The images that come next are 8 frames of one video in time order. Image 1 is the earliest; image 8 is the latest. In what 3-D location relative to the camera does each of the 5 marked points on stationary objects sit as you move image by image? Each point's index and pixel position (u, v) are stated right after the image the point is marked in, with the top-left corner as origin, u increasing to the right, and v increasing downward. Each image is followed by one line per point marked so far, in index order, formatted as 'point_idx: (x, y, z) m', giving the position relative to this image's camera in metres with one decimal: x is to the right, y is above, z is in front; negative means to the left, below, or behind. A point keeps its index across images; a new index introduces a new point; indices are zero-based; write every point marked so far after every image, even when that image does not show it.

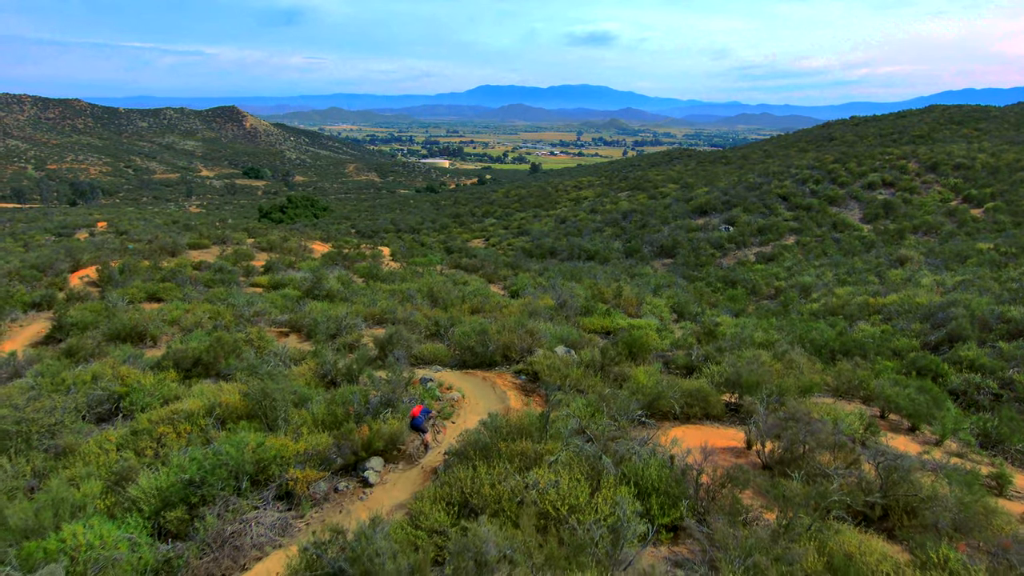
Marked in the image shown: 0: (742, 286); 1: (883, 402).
0: (+6.2, 0.0, +17.3) m
1: (+4.0, -1.2, +7.1) m
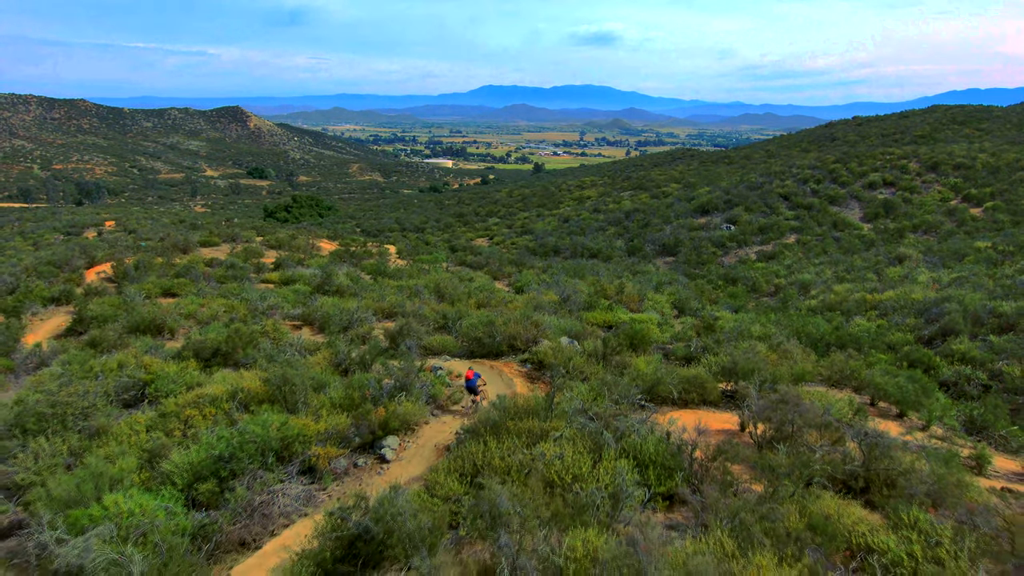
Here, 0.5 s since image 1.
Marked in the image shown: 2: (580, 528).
0: (+6.3, +0.1, +17.7) m
1: (+4.1, -1.1, +7.4) m
2: (+0.3, -1.2, +3.4) m
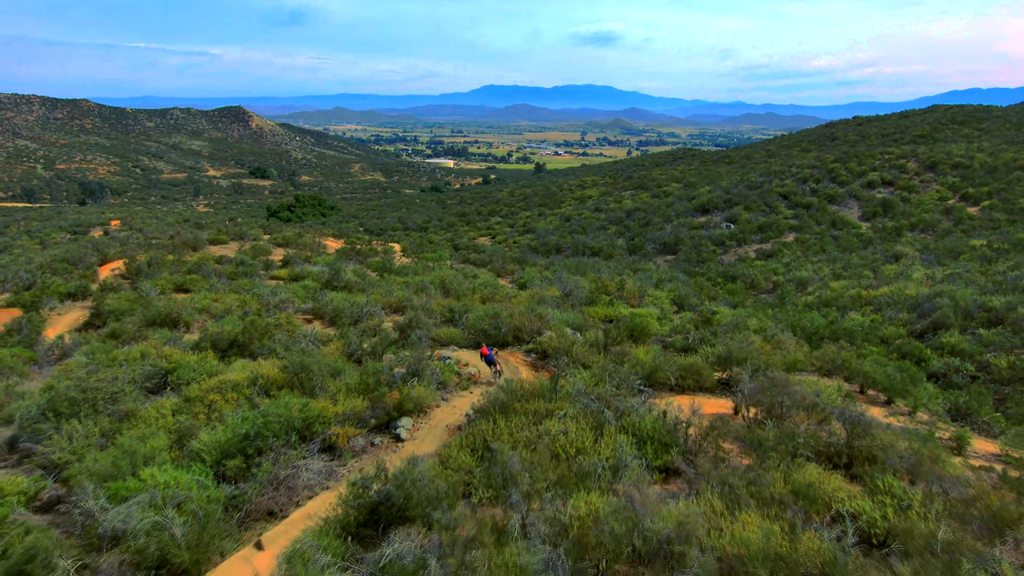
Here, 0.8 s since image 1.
0: (+6.4, +0.2, +18.0) m
1: (+4.2, -1.1, +7.7) m
2: (+0.4, -1.2, +3.8) m
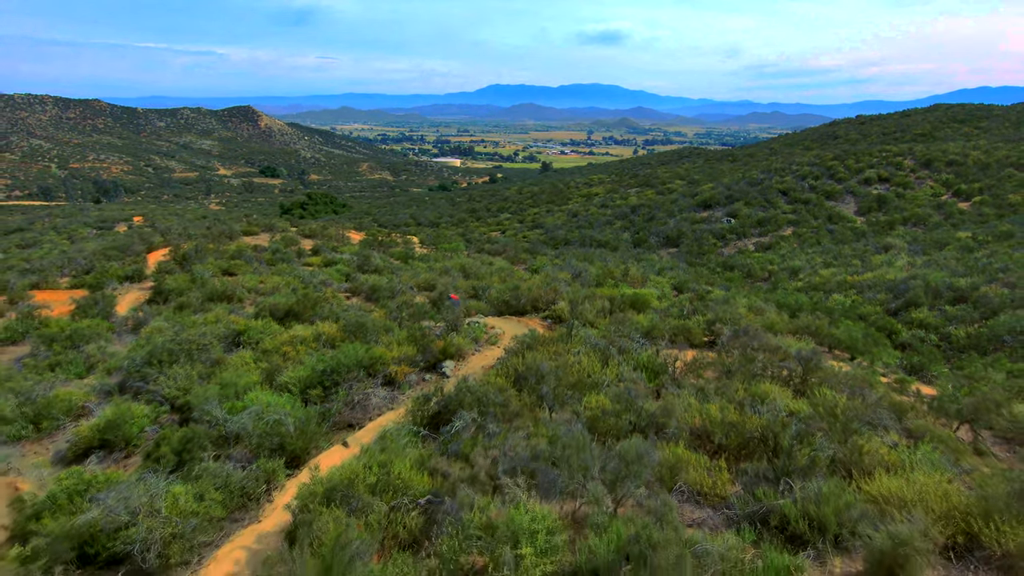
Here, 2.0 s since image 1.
0: (+6.7, +0.5, +19.3) m
1: (+4.4, -0.7, +9.0) m
2: (+0.6, -0.8, +5.1) m
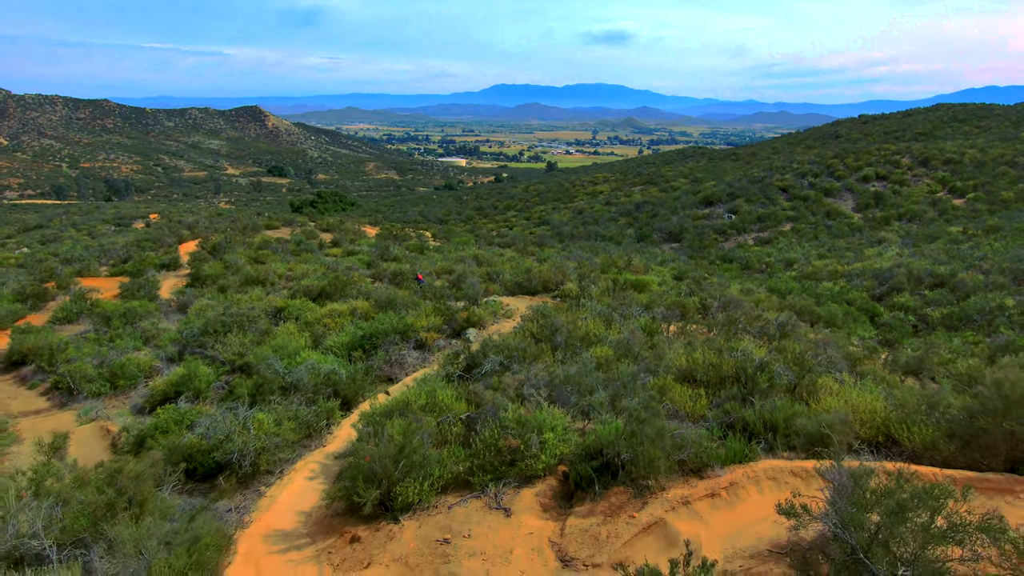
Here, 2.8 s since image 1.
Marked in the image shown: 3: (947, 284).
0: (+7.0, +0.8, +20.2) m
1: (+4.6, -0.4, +10.0) m
2: (+0.8, -0.5, +6.1) m
3: (+8.6, +0.1, +12.9) m
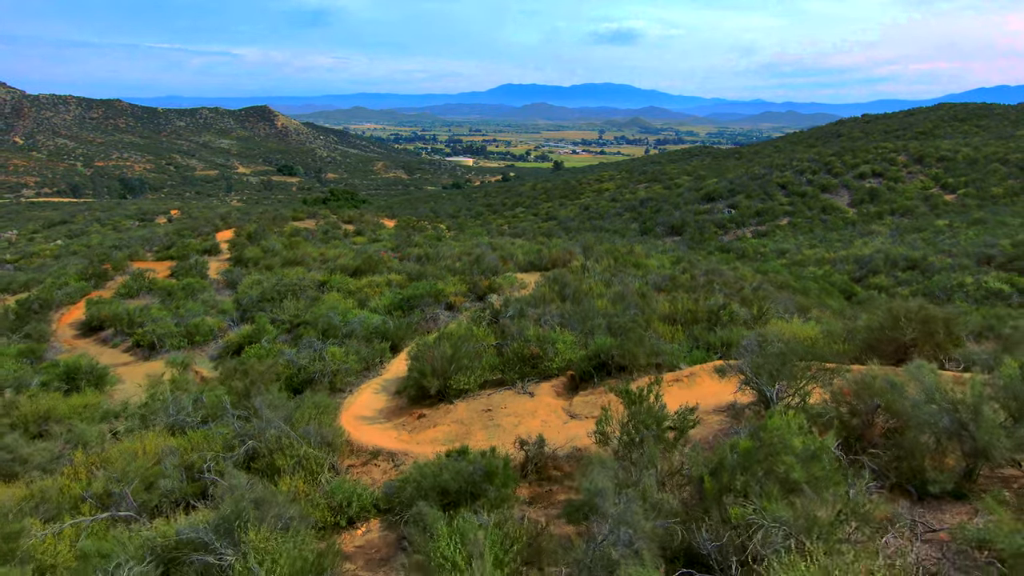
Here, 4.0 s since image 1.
0: (+7.3, +1.2, +21.5) m
1: (+4.9, 0.0, +11.3) m
2: (+1.0, -0.1, +7.5) m
3: (+8.9, +0.5, +14.2) m
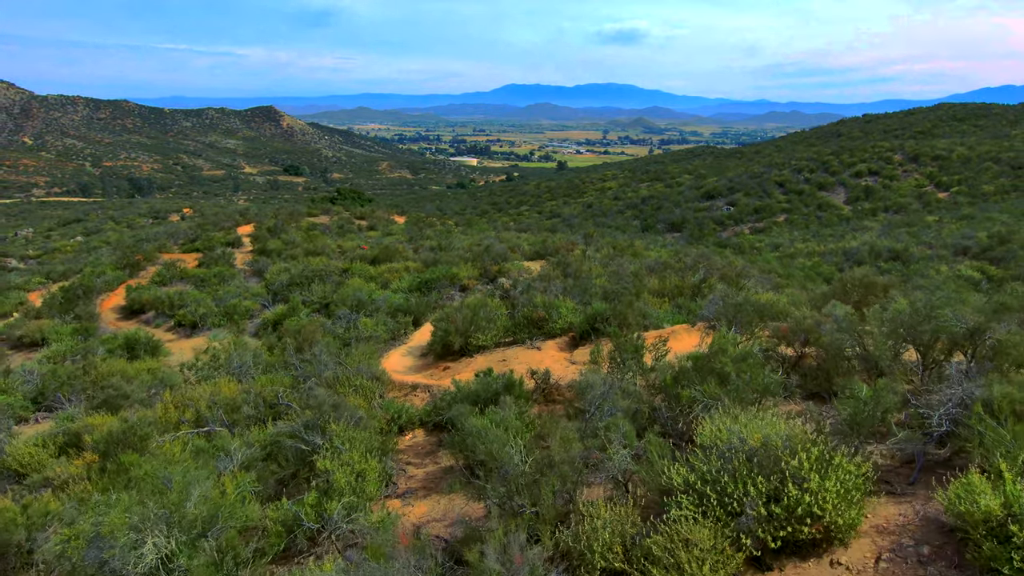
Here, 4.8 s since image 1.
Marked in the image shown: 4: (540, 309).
0: (+7.5, +1.5, +22.5) m
1: (+5.0, +0.2, +12.3) m
2: (+1.1, +0.1, +8.5) m
3: (+9.0, +0.7, +15.2) m
4: (+0.3, -0.2, +6.5) m
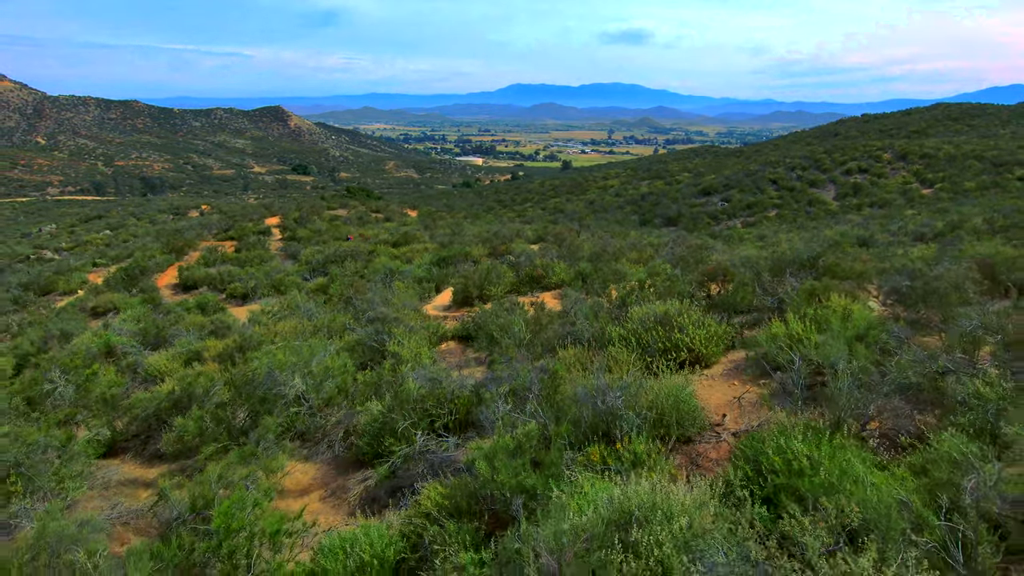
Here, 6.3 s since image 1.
0: (+7.7, +1.9, +24.2) m
1: (+5.1, +0.7, +14.0) m
2: (+1.2, +0.6, +10.2) m
3: (+9.2, +1.1, +16.9) m
4: (+0.3, +0.2, +8.3) m
